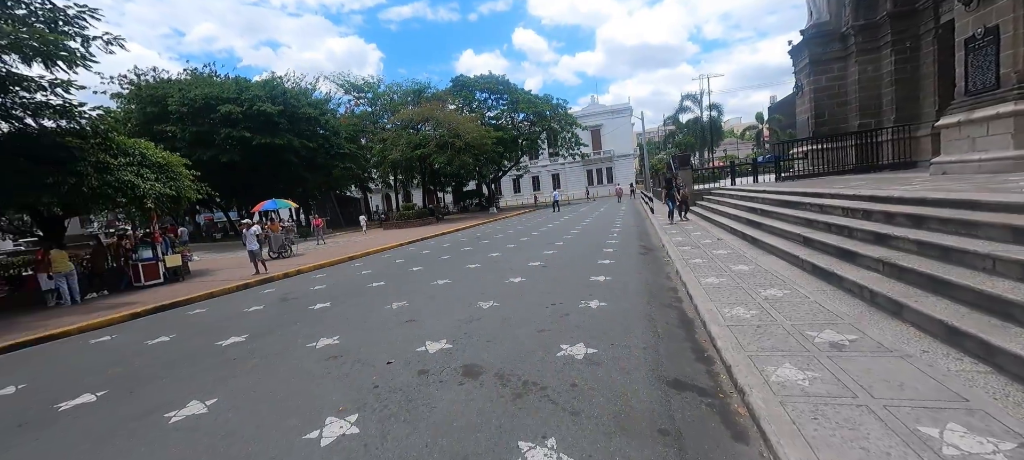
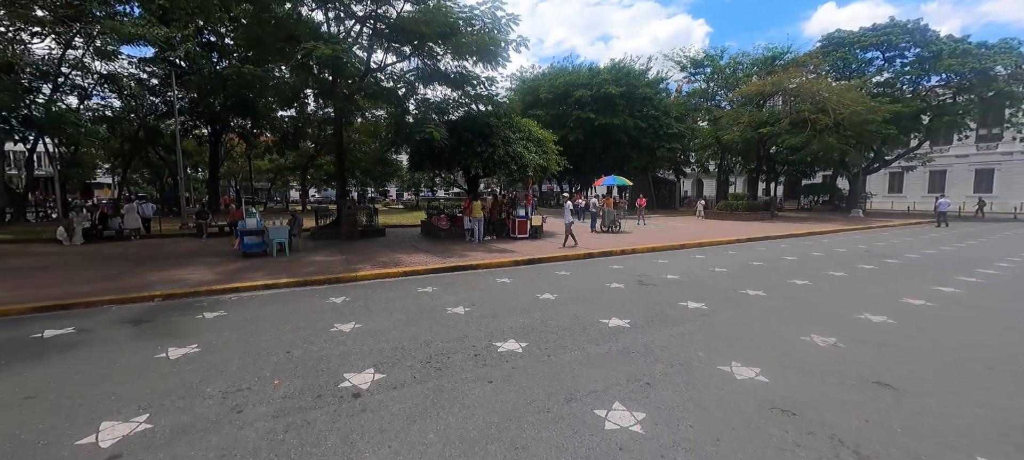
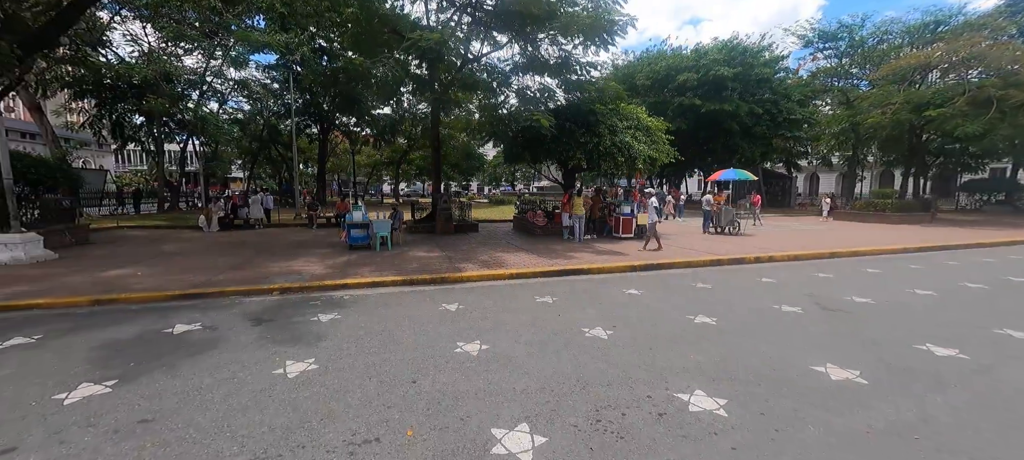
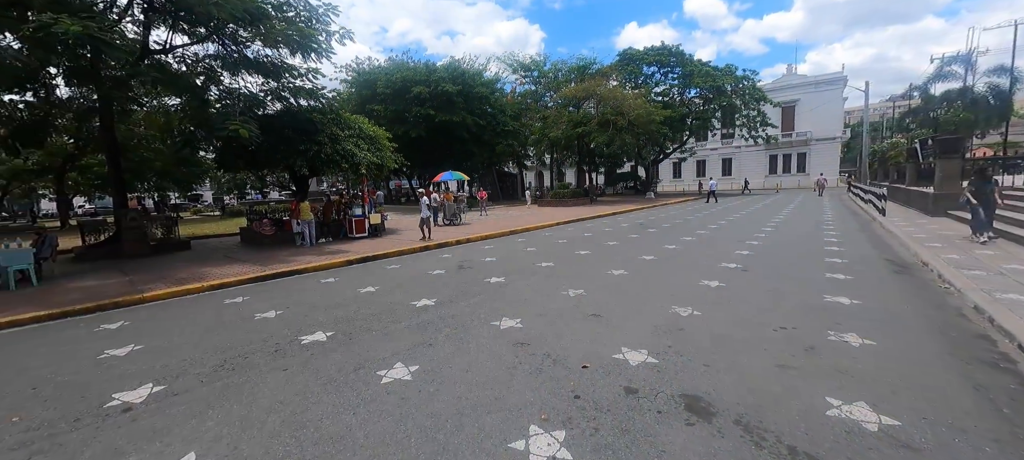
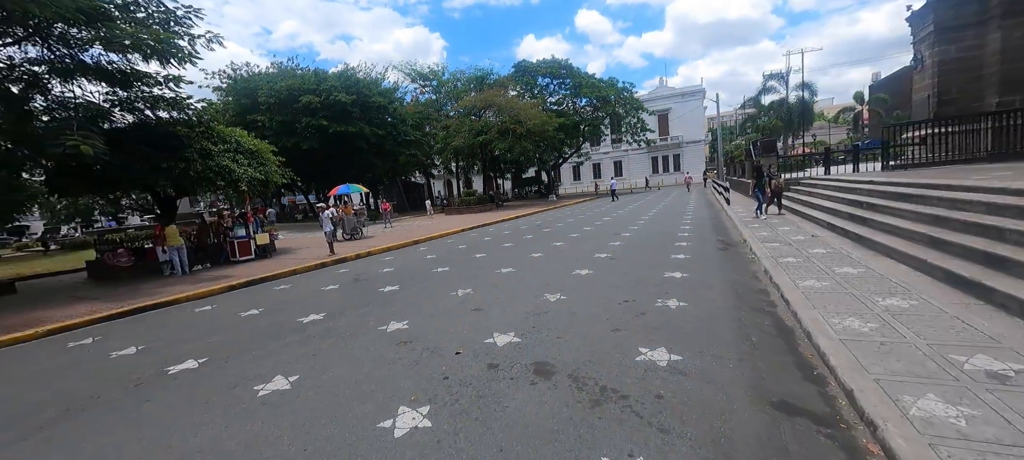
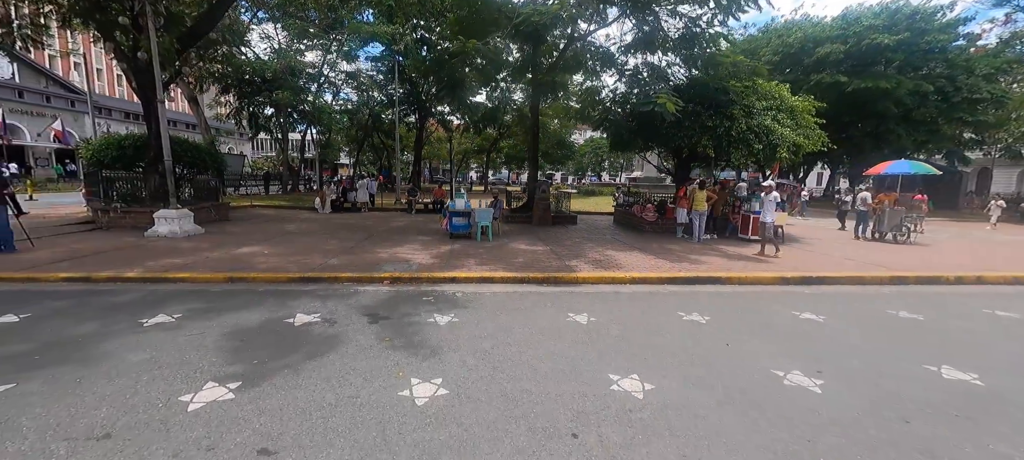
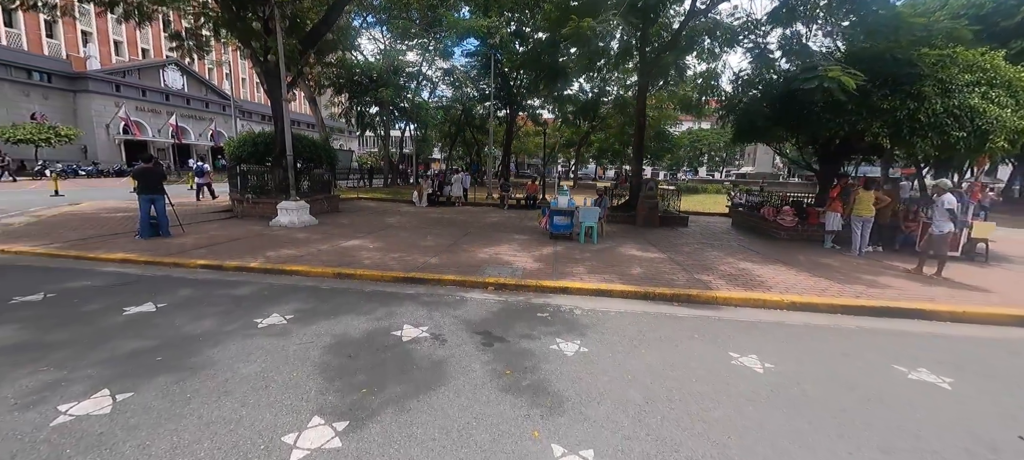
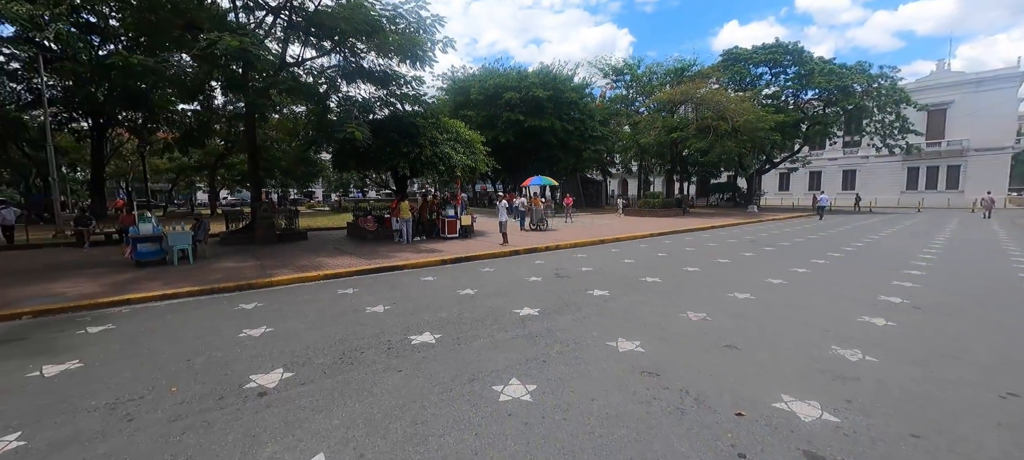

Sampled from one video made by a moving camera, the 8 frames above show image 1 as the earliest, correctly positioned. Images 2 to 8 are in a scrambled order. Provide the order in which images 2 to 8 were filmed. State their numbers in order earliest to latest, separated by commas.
5, 4, 8, 2, 3, 6, 7
